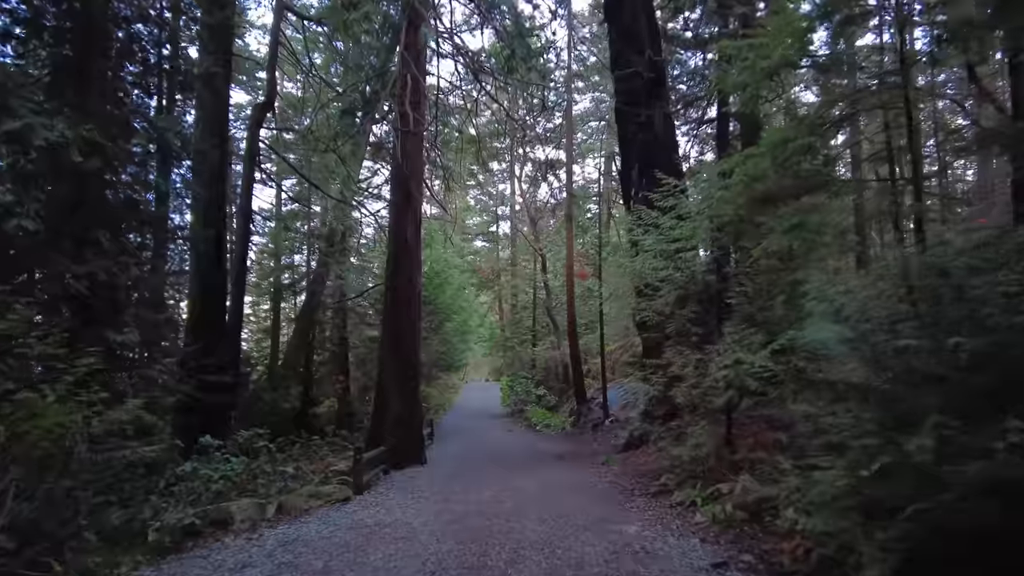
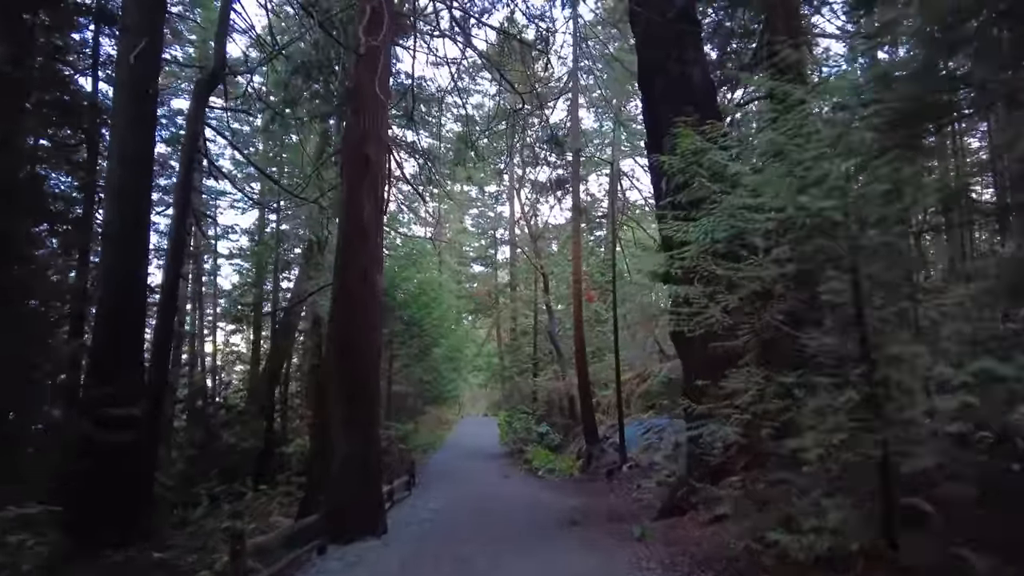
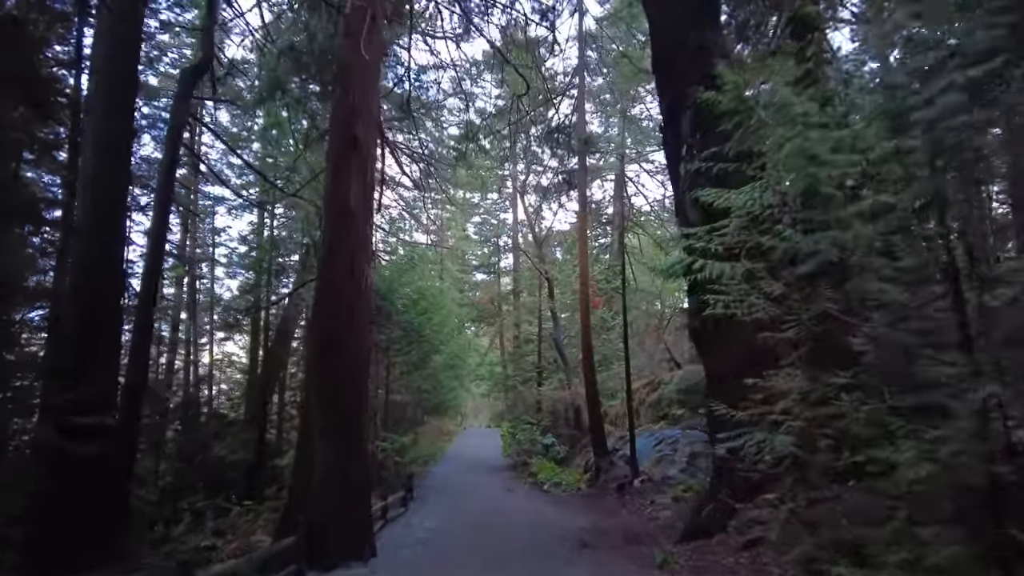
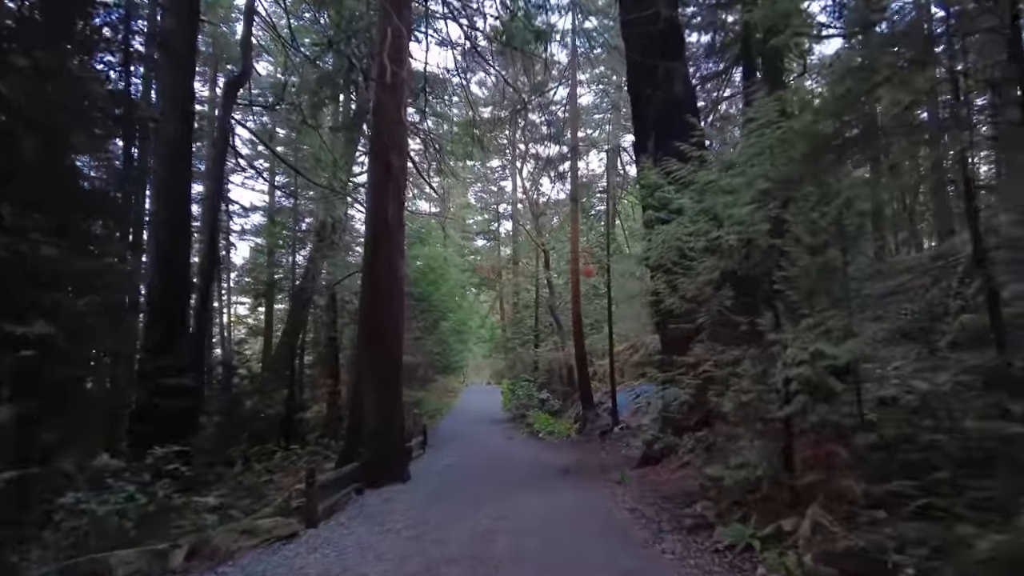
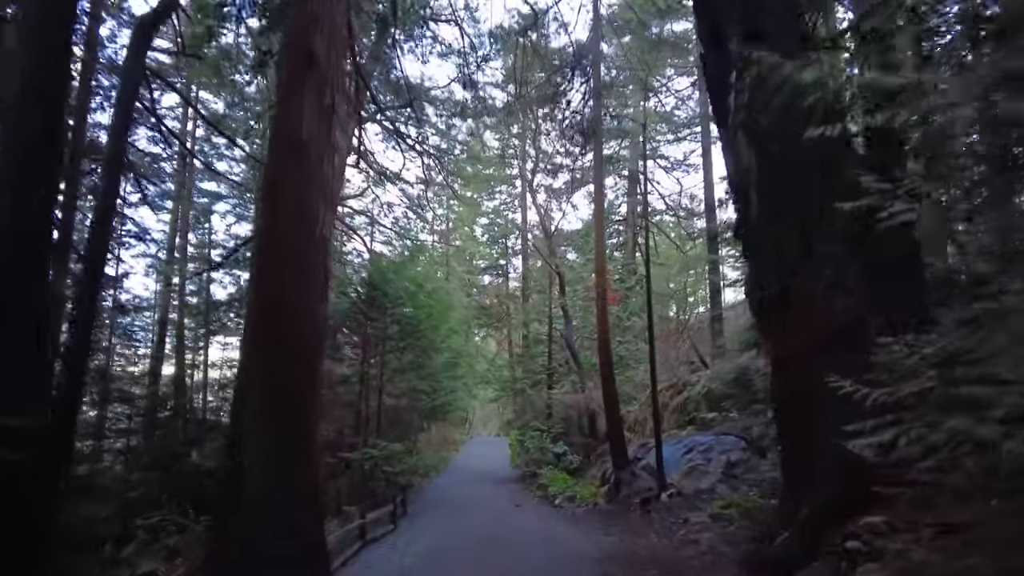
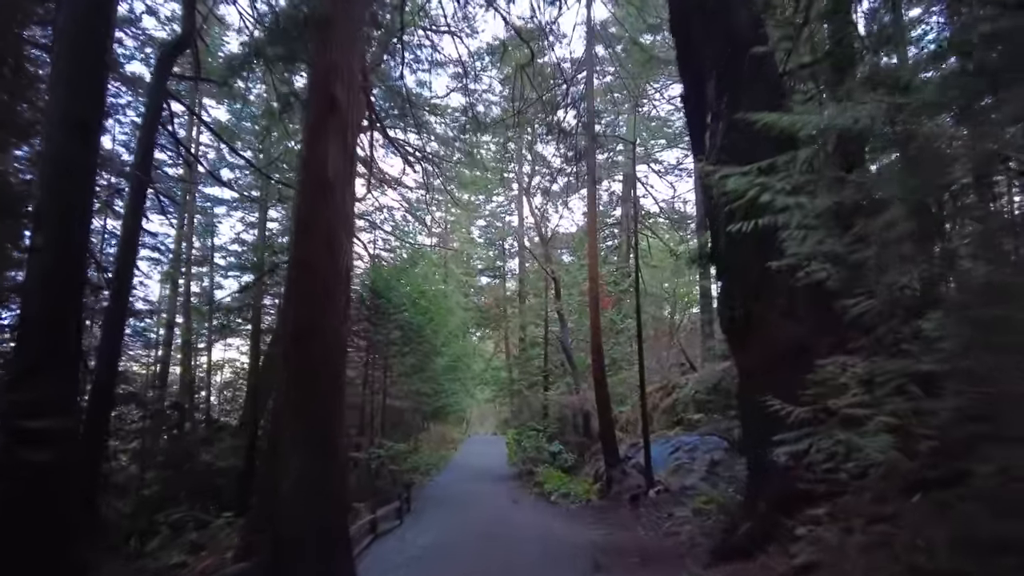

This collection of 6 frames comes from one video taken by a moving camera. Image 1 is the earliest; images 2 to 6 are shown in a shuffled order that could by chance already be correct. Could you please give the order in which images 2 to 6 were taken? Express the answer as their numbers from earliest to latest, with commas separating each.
4, 2, 3, 6, 5
